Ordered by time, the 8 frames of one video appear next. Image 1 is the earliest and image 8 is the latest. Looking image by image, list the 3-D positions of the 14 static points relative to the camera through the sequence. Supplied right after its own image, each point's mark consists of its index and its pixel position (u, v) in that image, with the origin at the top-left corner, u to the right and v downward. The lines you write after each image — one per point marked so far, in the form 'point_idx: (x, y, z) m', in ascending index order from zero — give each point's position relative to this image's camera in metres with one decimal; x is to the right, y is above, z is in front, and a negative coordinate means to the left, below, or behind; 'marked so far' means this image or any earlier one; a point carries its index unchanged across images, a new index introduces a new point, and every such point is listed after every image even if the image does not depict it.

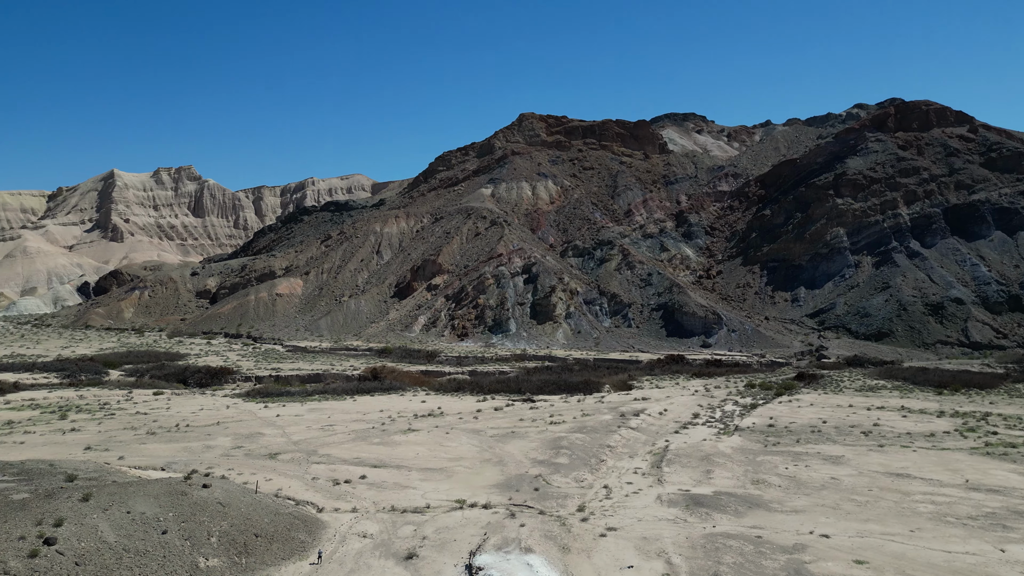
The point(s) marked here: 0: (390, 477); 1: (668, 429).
0: (-2.2, -3.3, +12.8) m
1: (+3.8, -3.5, +17.9) m
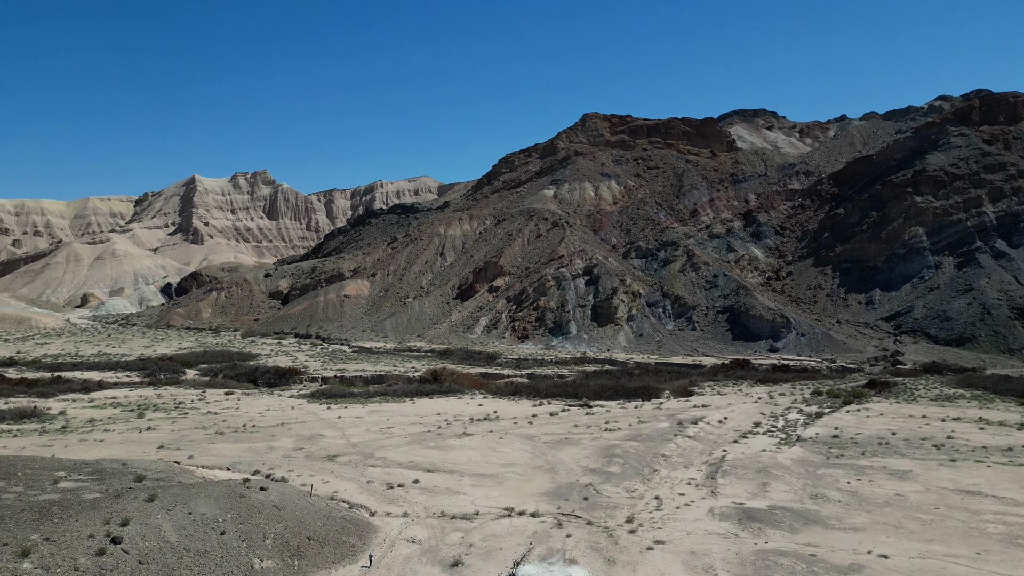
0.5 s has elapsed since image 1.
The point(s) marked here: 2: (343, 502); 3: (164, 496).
0: (-1.3, -3.5, +13.0) m
1: (+5.2, -3.6, +17.5) m
2: (-2.7, -3.4, +11.4) m
3: (-4.5, -2.7, +9.3) m
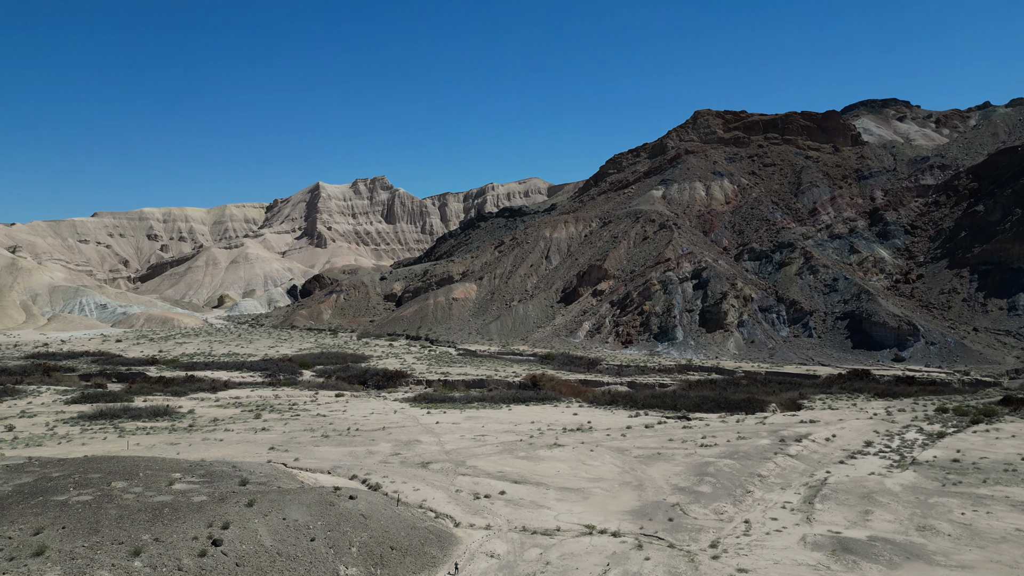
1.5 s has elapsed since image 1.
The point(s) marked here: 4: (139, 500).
0: (+0.3, -3.7, +13.2) m
1: (+7.3, -3.9, +16.7) m
2: (-1.3, -3.6, +11.8) m
3: (-3.5, -2.9, +10.0) m
4: (-5.0, -2.8, +9.7) m
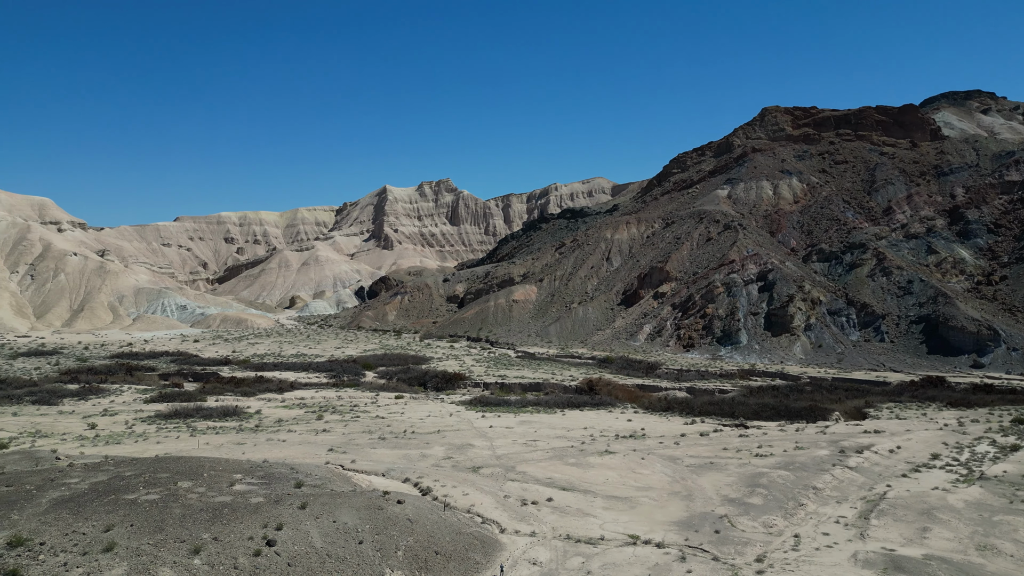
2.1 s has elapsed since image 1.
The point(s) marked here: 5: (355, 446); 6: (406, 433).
0: (+1.1, -3.9, +13.3) m
1: (+8.5, -4.0, +16.1) m
2: (-0.6, -3.8, +12.1) m
3: (-2.9, -3.1, +10.5) m
4: (-4.4, -3.0, +10.3) m
5: (-3.7, -3.7, +17.3) m
6: (-2.7, -3.7, +18.8) m
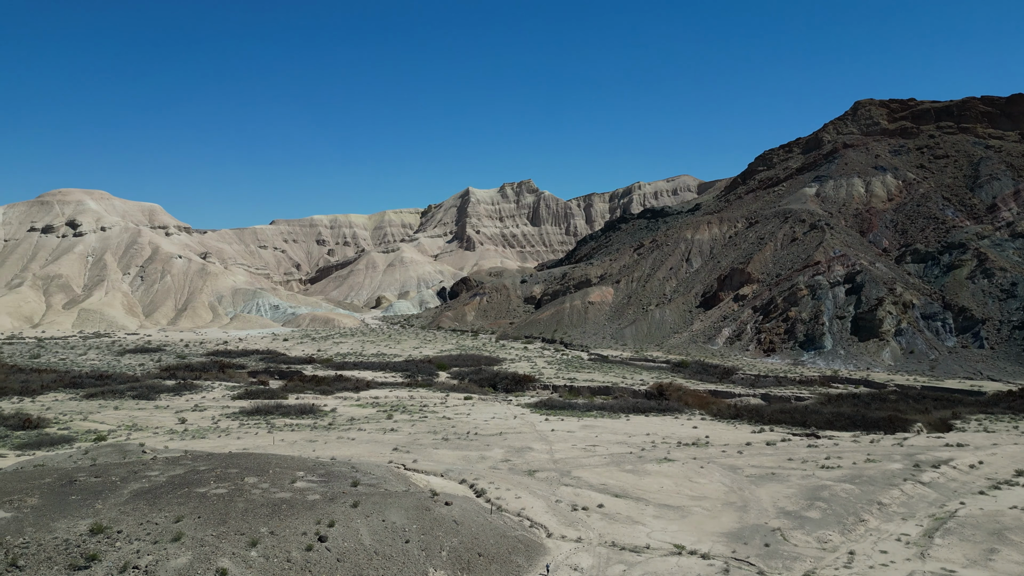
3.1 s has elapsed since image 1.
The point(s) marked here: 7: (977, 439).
0: (+2.1, -4.1, +13.4) m
1: (+9.7, -4.2, +15.3) m
2: (+0.2, -4.0, +12.4) m
3: (-2.2, -3.2, +11.0) m
4: (-3.8, -3.1, +11.0) m
5: (-2.3, -3.9, +17.9) m
6: (-1.1, -3.9, +19.3) m
7: (+12.8, -4.1, +20.0) m
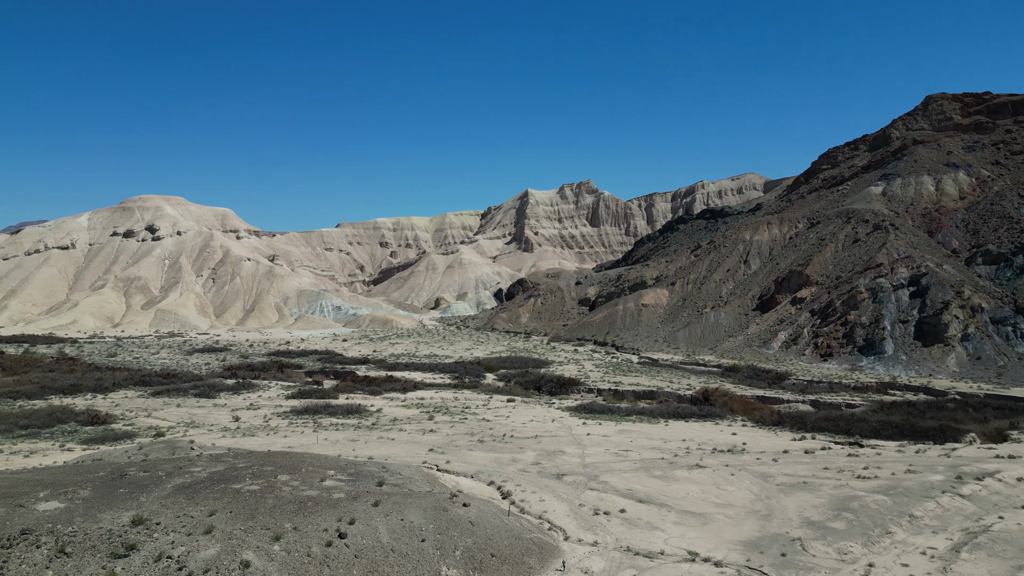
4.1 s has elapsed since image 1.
0: (+2.5, -4.2, +13.5) m
1: (+10.2, -4.4, +14.8) m
2: (+0.6, -4.1, +12.7) m
3: (-2.0, -3.4, +11.6) m
4: (-3.5, -3.3, +11.7) m
5: (-1.4, -4.0, +18.4) m
6: (-0.2, -4.0, +19.7) m
7: (+13.7, -4.3, +19.2) m
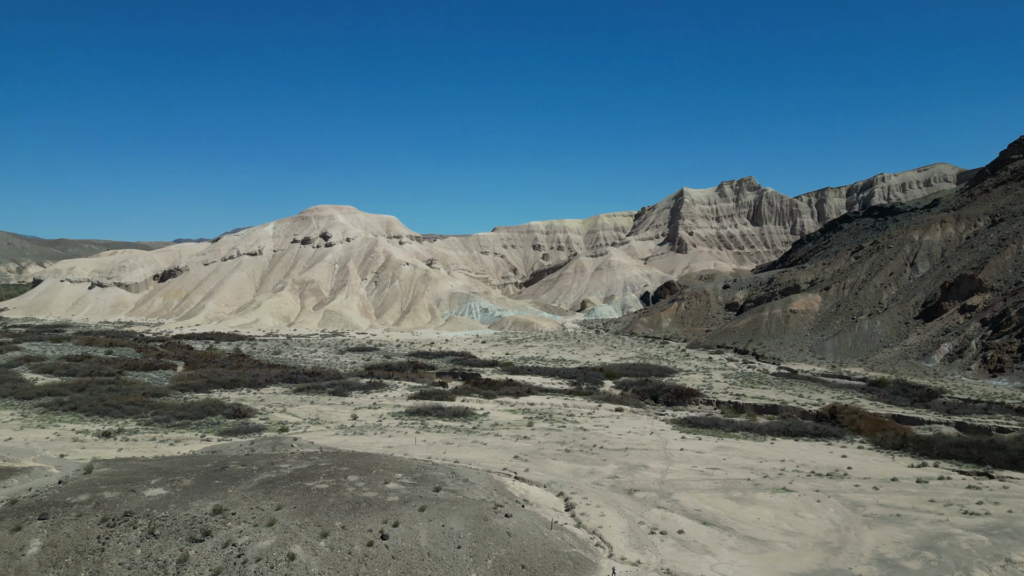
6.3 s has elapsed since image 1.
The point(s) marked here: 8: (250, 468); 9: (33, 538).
0: (+3.5, -4.5, +13.2) m
1: (+11.3, -4.7, +12.8) m
2: (+1.4, -4.4, +12.8) m
3: (-1.3, -3.7, +12.3) m
4: (-2.8, -3.6, +12.8) m
5: (+0.7, -4.4, +18.9) m
6: (+2.3, -4.4, +19.9) m
7: (+15.7, -4.6, +16.2) m
8: (-5.2, -3.5, +14.4) m
9: (-7.2, -3.8, +10.9) m
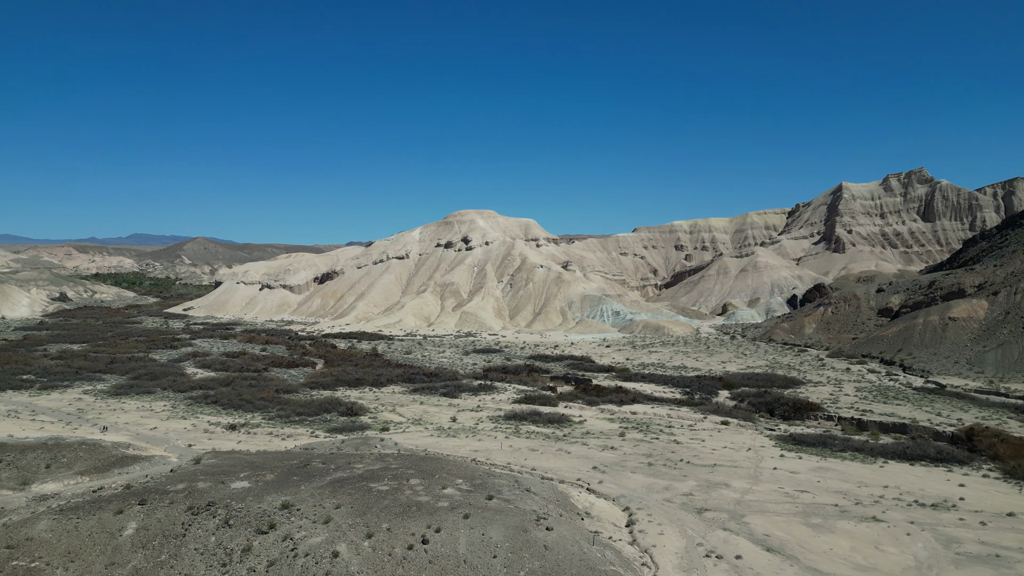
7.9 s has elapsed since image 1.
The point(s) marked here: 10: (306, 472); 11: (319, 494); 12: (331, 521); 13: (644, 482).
0: (+4.3, -4.8, +12.6) m
1: (+11.9, -5.0, +10.6) m
2: (+2.3, -4.7, +12.7) m
3: (-0.5, -4.0, +12.7) m
4: (-1.9, -3.9, +13.4) m
5: (+2.8, -4.6, +18.7) m
6: (+4.5, -4.6, +19.4) m
7: (+16.9, -4.9, +13.1) m
8: (-3.9, -3.8, +15.5) m
9: (-6.6, -4.0, +12.6) m
10: (-4.2, -3.8, +15.0) m
11: (-3.6, -3.9, +13.7) m
12: (-3.1, -4.0, +12.4) m
13: (+3.2, -4.6, +17.3) m
